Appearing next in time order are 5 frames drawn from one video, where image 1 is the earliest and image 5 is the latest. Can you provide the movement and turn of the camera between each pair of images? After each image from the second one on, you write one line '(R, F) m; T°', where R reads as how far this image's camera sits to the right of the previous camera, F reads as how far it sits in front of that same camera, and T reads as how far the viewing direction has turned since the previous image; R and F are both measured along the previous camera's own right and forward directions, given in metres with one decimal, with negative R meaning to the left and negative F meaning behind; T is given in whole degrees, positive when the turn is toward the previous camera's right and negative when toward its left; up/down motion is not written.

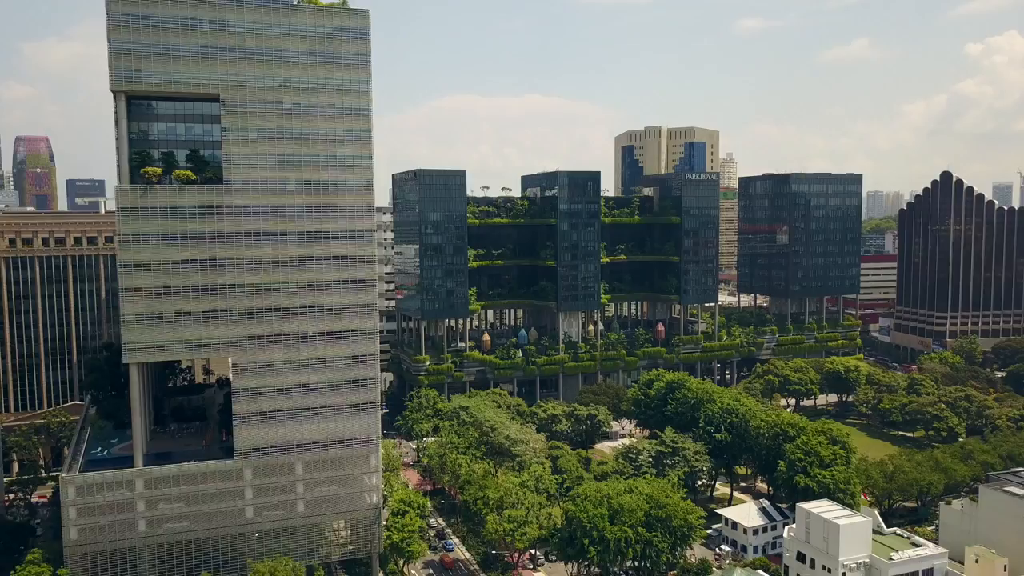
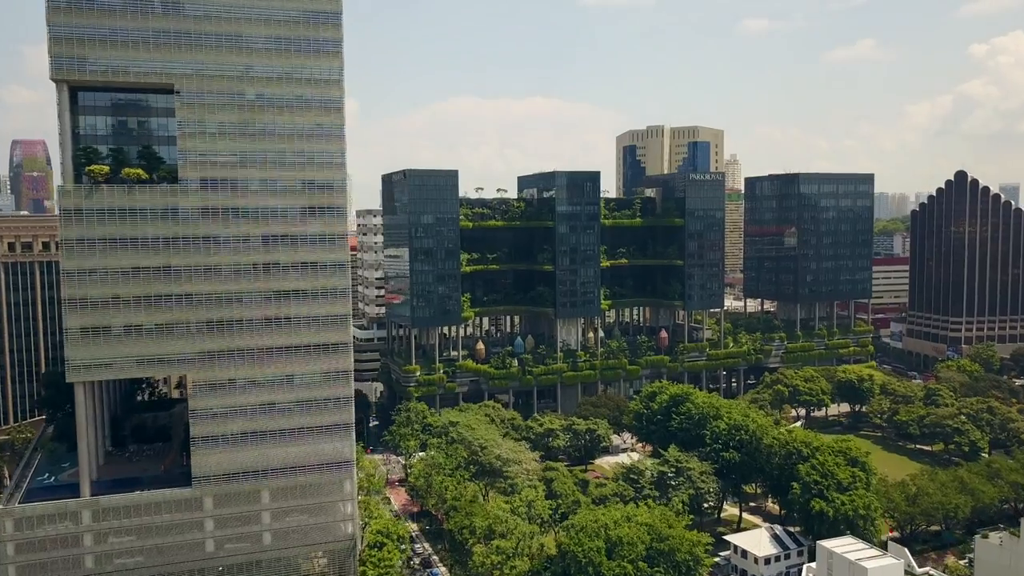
(+1.4, +6.6) m; 0°
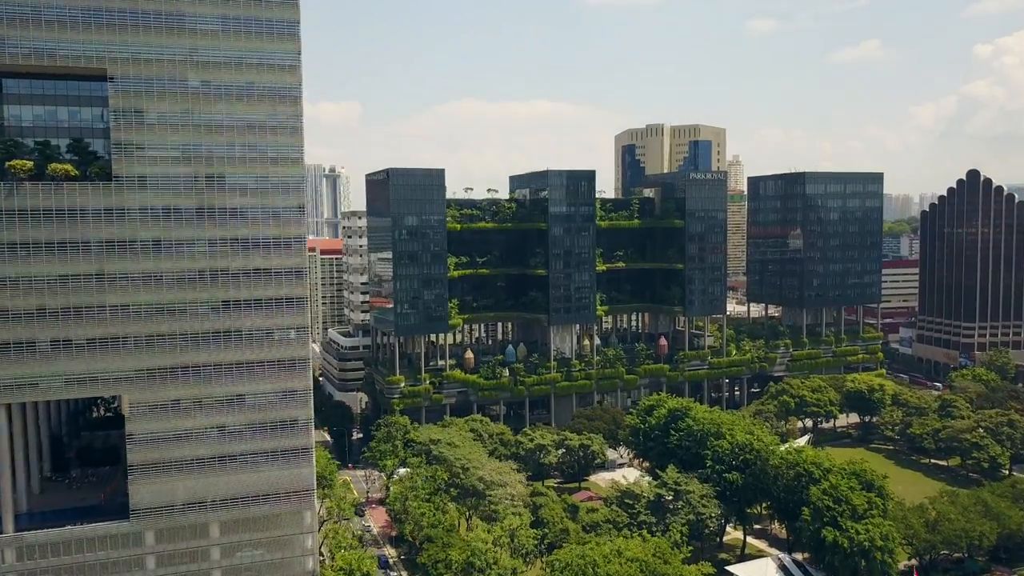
(+1.9, +6.8) m; 0°
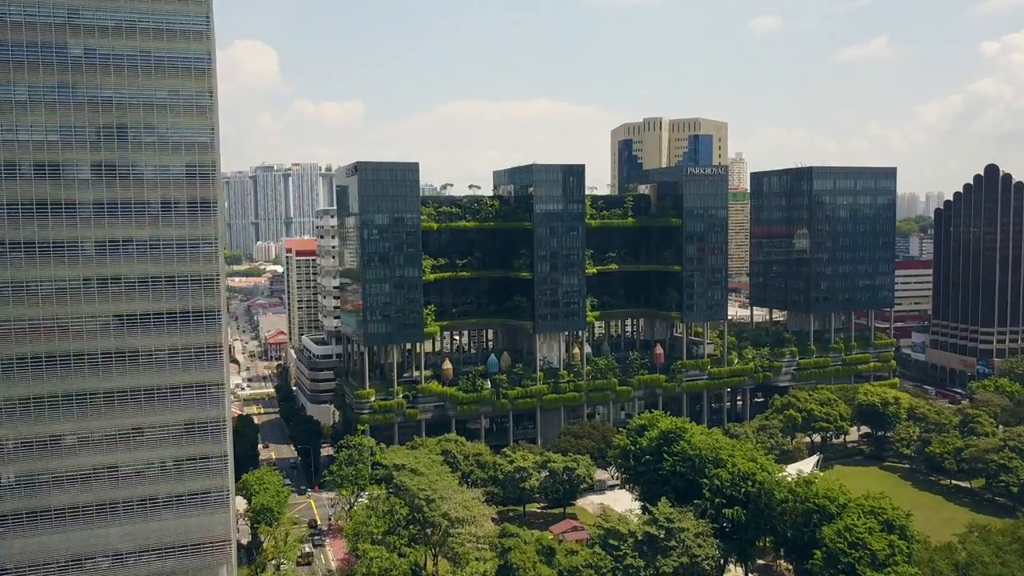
(+3.1, +10.0) m; 0°
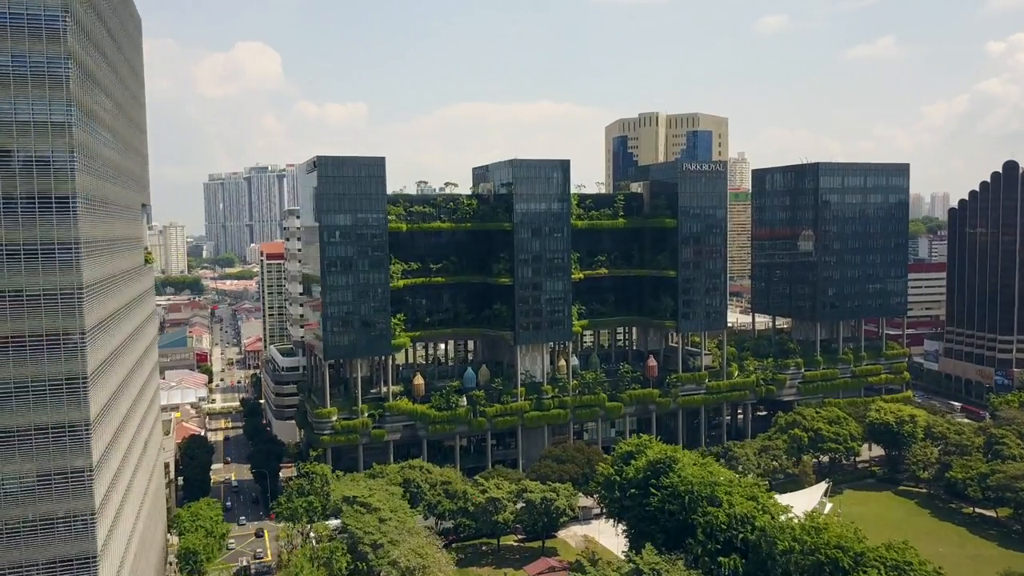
(+3.3, +10.0) m; 0°
